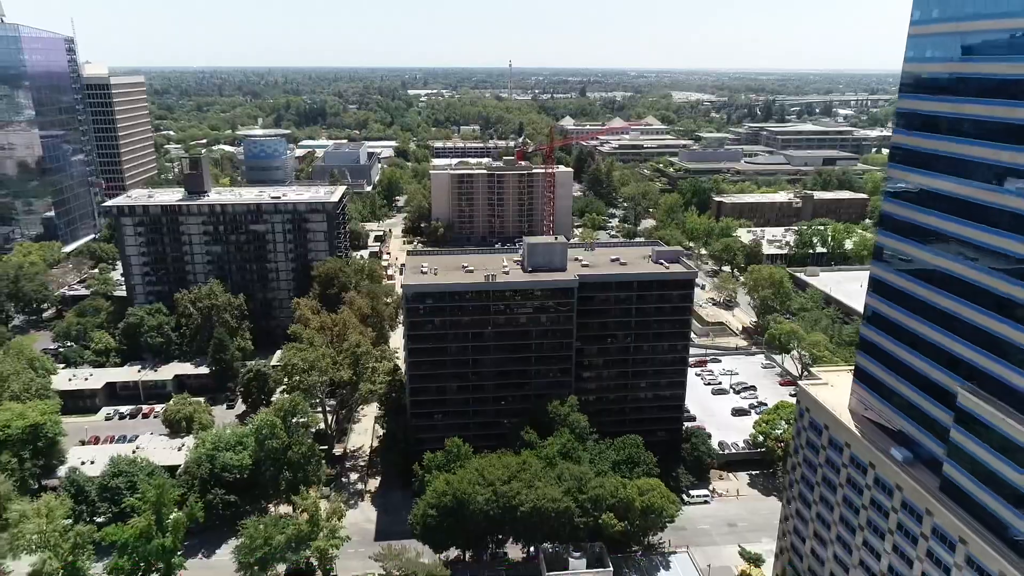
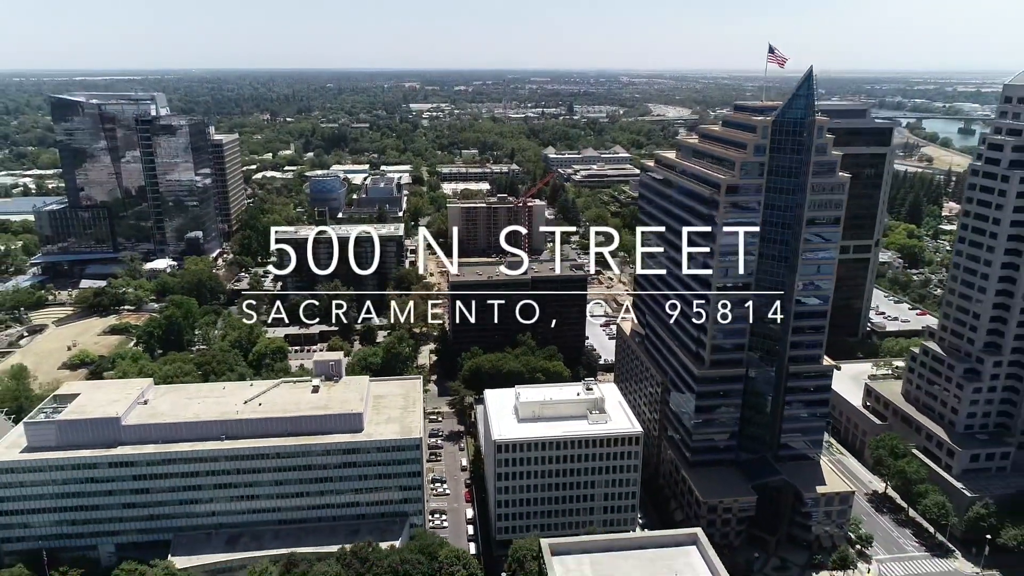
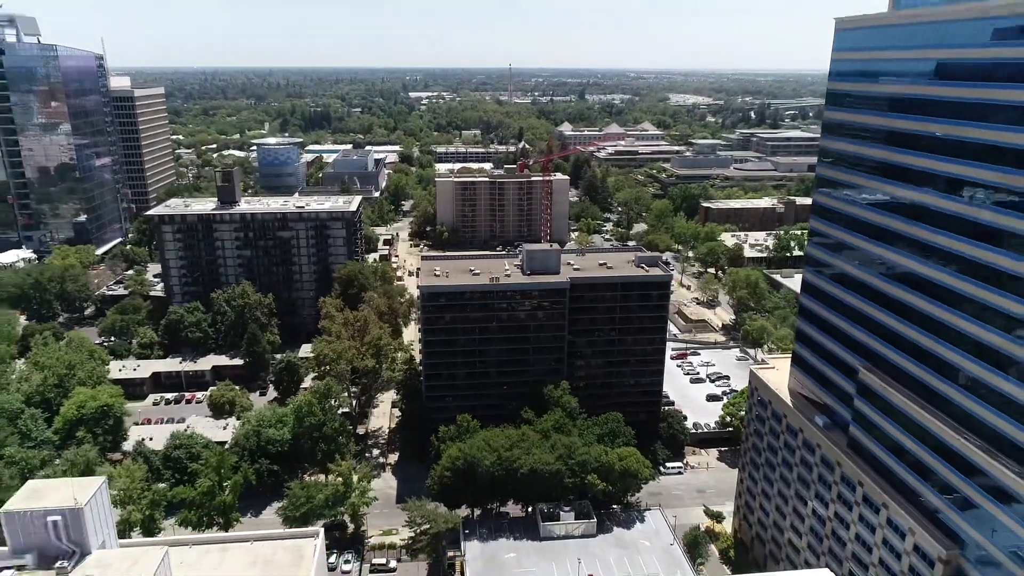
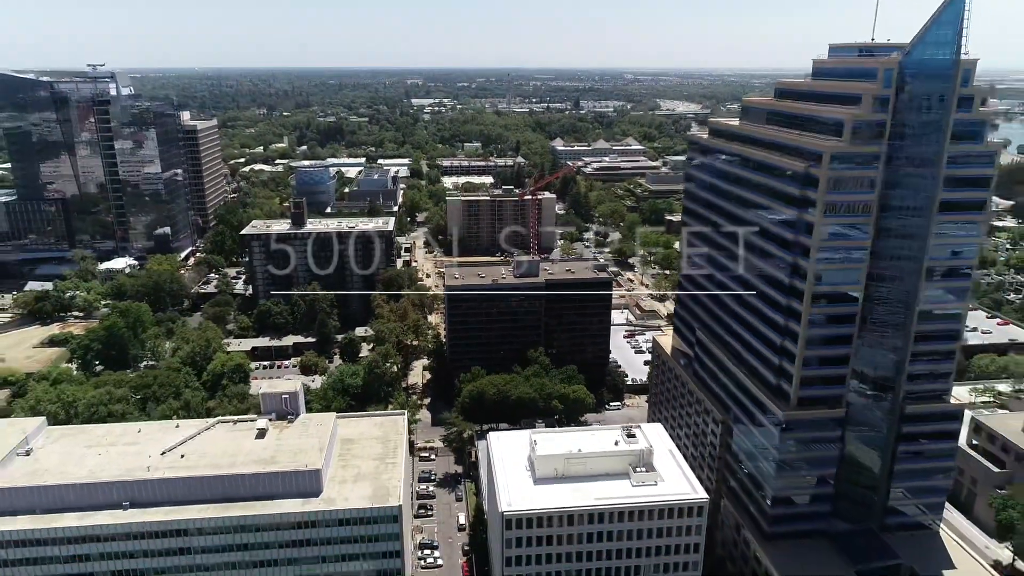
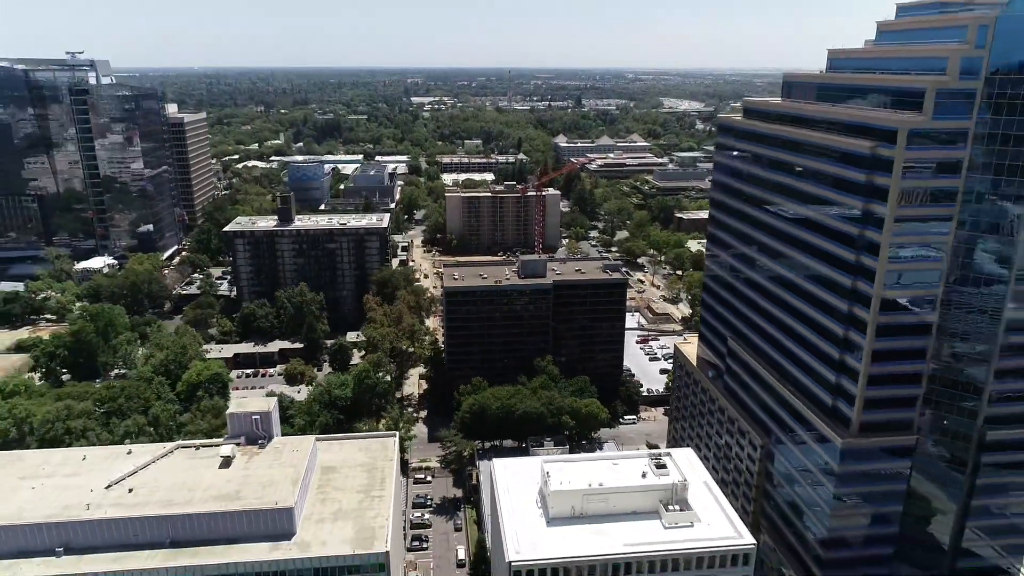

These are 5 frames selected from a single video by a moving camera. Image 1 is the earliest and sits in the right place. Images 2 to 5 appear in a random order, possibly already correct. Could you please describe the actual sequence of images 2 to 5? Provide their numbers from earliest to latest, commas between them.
3, 5, 4, 2
